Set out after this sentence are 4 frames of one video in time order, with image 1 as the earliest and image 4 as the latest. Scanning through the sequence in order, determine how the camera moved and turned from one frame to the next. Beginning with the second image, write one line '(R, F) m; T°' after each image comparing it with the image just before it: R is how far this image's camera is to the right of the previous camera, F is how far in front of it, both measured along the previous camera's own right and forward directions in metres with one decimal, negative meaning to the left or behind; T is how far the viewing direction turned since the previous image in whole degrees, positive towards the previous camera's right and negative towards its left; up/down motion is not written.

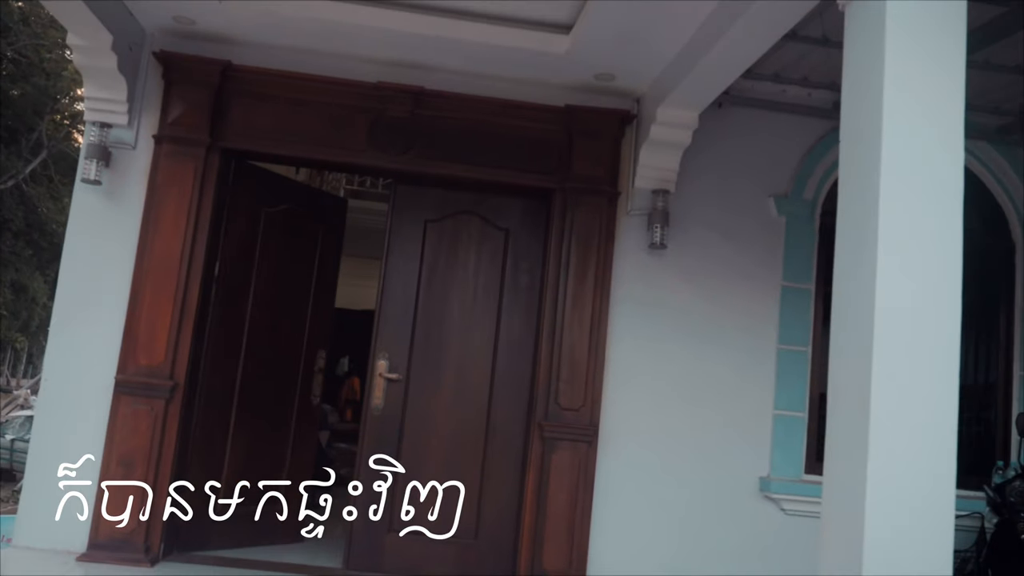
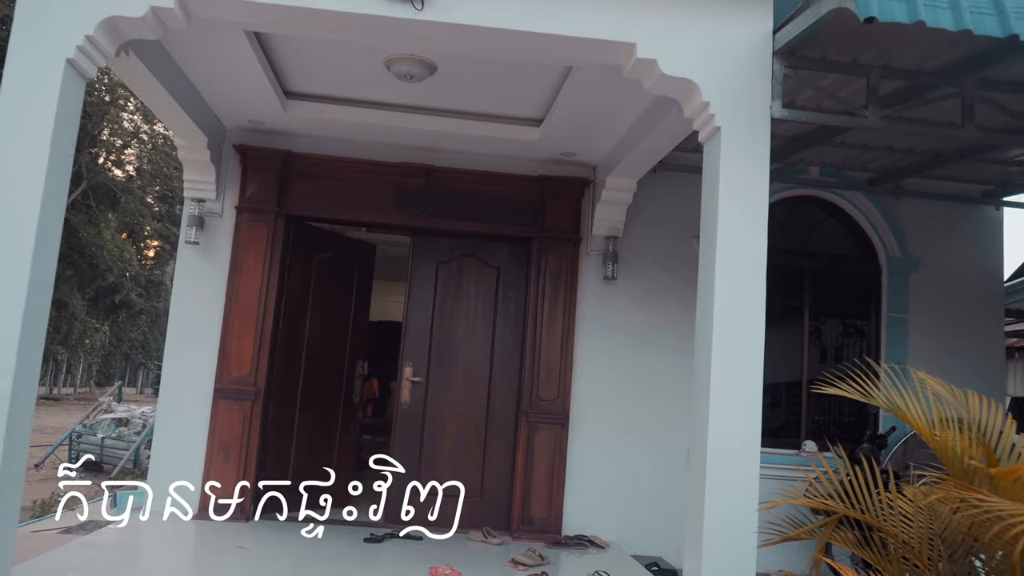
(+0.1, -1.4) m; 0°
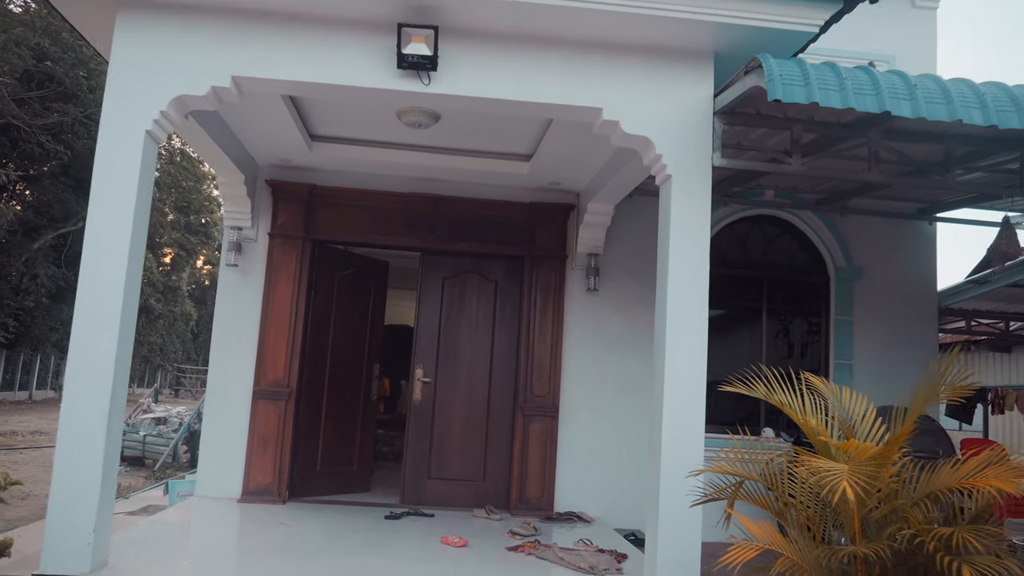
(+0.1, -0.8) m; 0°
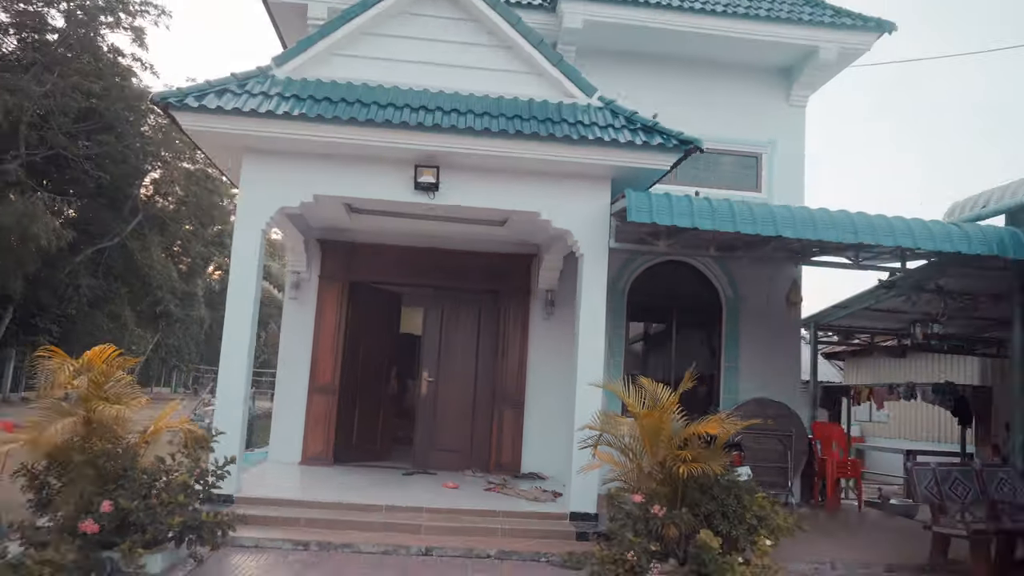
(+0.2, -2.6) m; 0°
